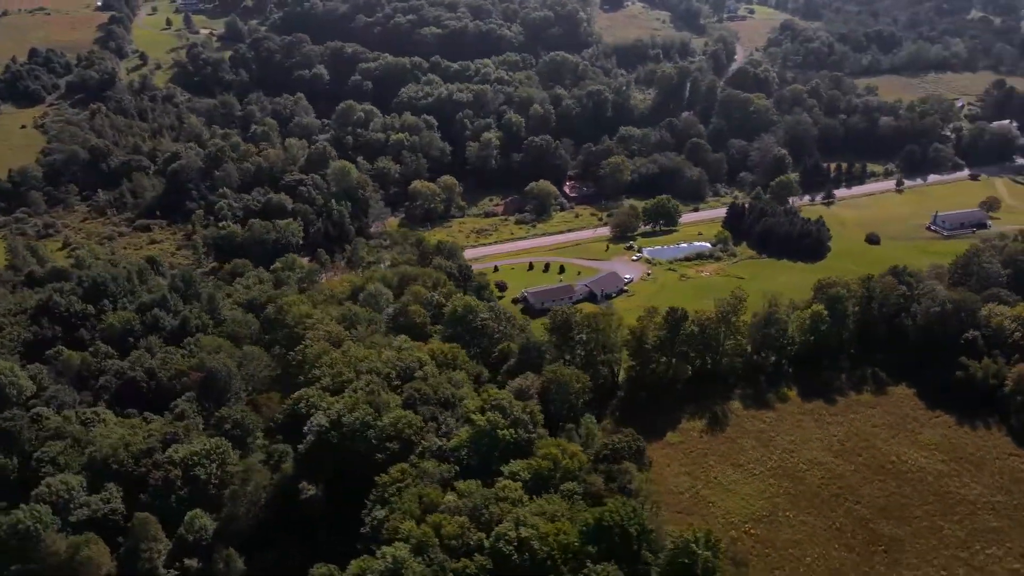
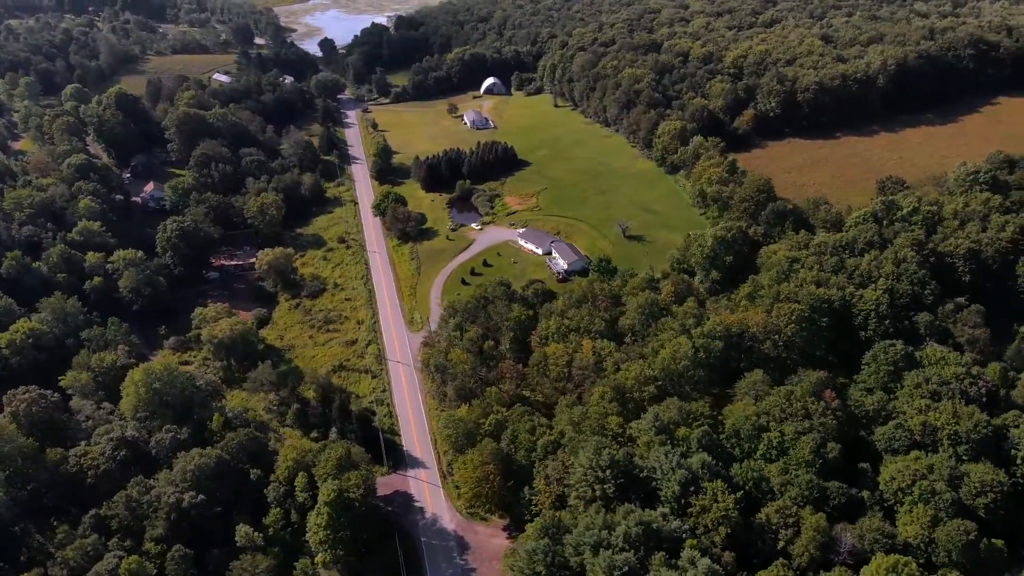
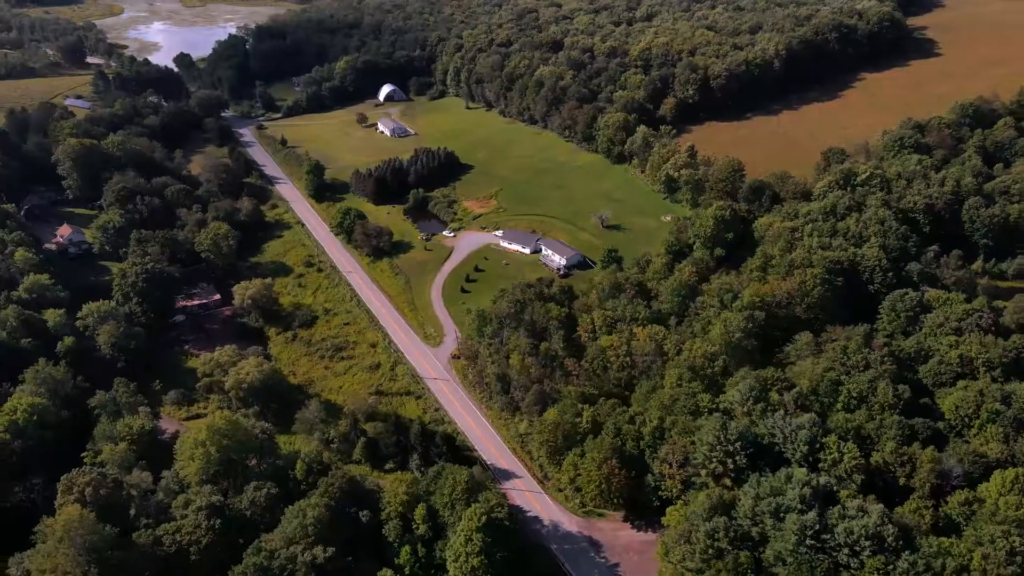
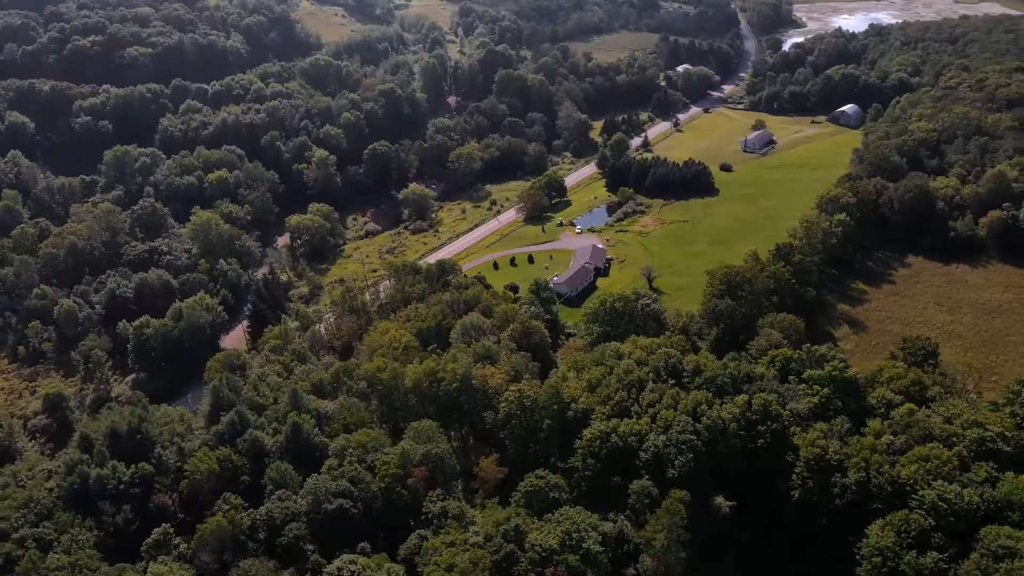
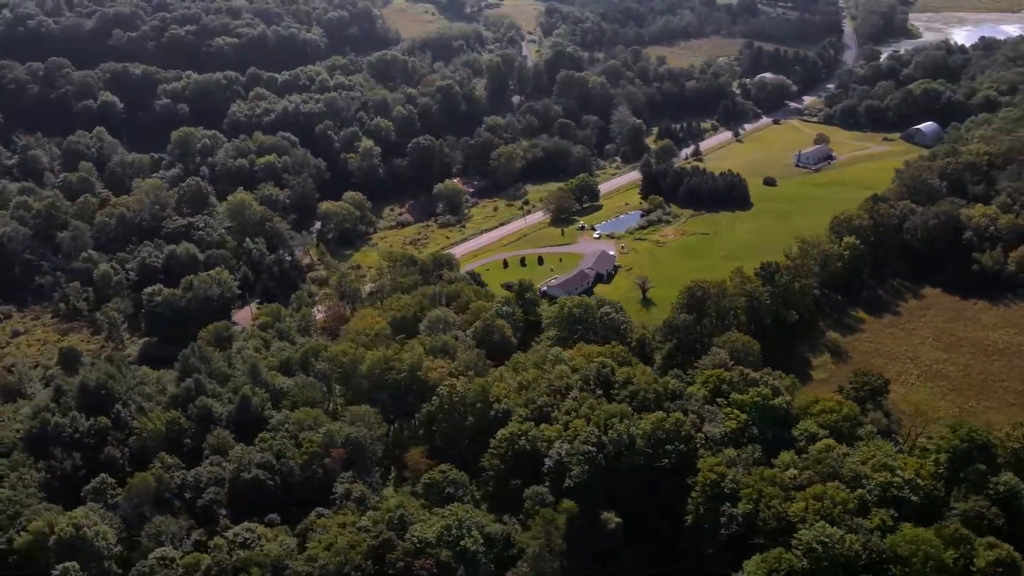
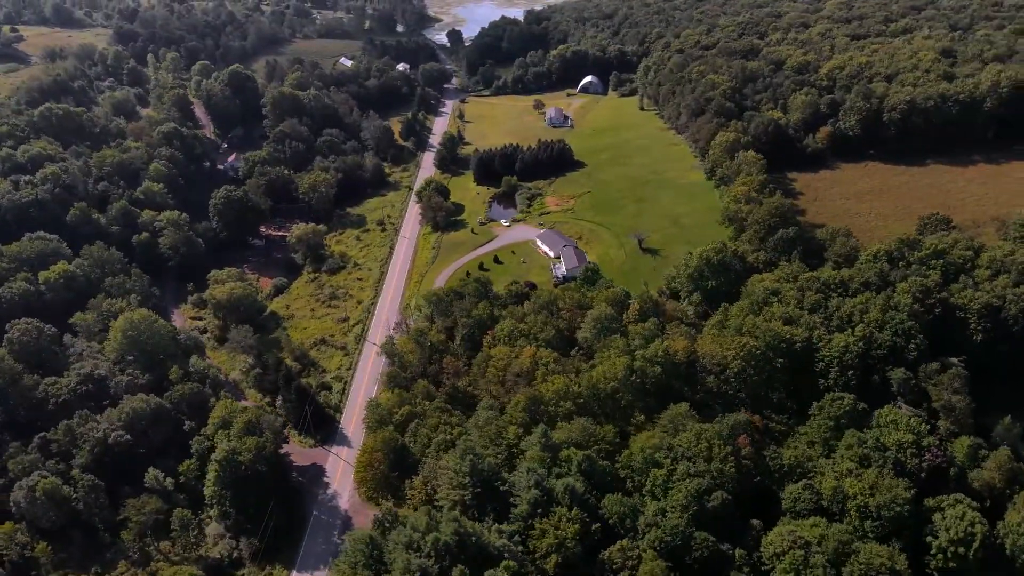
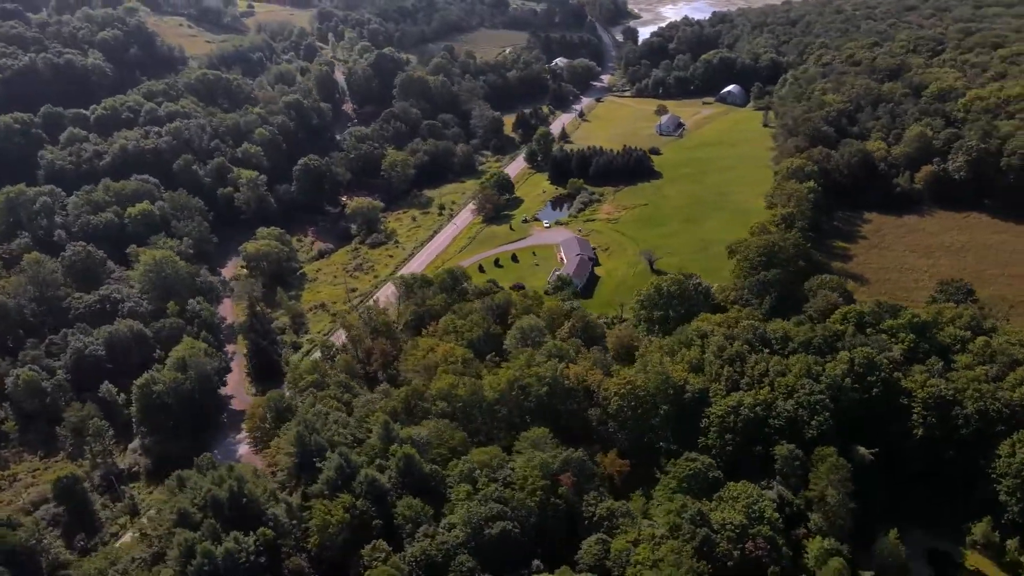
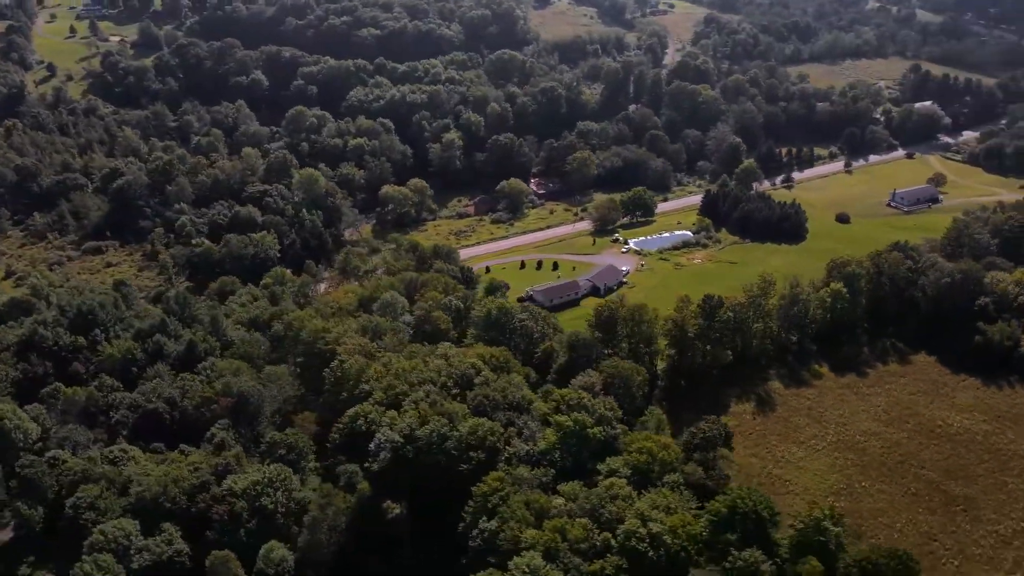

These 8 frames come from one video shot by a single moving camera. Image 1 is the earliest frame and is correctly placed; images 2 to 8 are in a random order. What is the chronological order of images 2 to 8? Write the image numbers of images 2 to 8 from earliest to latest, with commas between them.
8, 5, 4, 7, 6, 2, 3
